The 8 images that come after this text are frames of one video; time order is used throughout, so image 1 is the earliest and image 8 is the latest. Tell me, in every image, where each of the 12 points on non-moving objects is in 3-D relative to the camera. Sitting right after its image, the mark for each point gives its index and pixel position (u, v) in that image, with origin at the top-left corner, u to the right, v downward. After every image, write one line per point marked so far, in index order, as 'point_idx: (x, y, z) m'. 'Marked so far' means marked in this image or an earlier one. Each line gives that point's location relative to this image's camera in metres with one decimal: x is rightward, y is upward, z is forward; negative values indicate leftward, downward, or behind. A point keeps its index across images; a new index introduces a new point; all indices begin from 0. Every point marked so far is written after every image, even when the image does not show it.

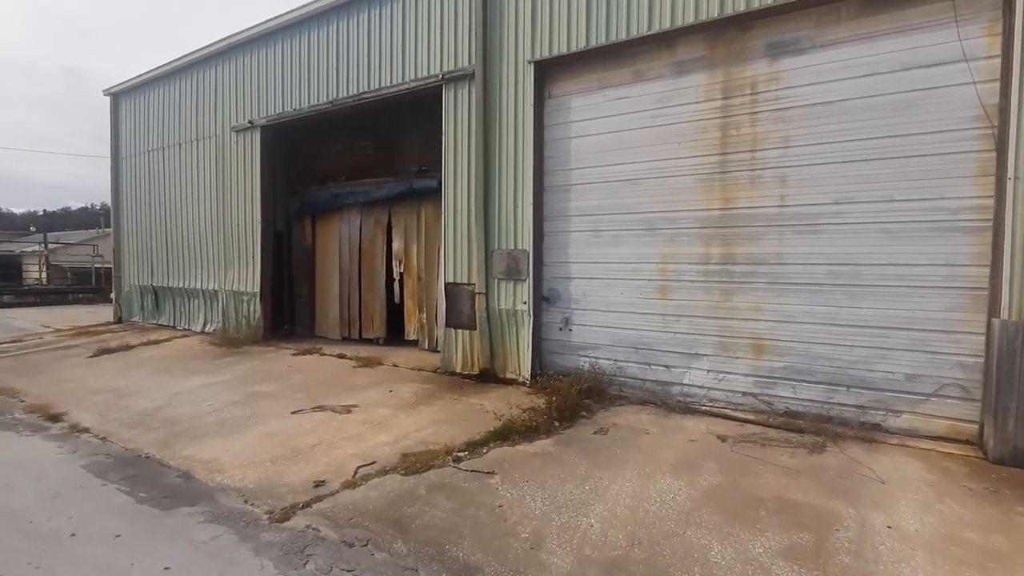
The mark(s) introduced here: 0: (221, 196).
0: (-5.2, +1.6, +8.9) m
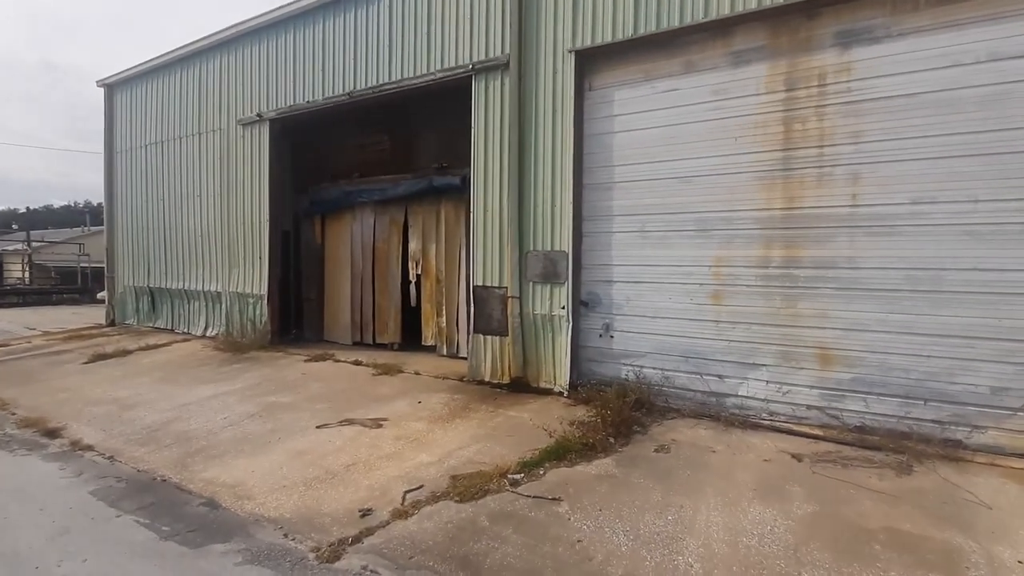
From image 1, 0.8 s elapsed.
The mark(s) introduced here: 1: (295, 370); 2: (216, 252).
0: (-4.8, +1.6, +8.4) m
1: (-2.9, -1.1, +6.6) m
2: (-5.1, +0.6, +8.6) m
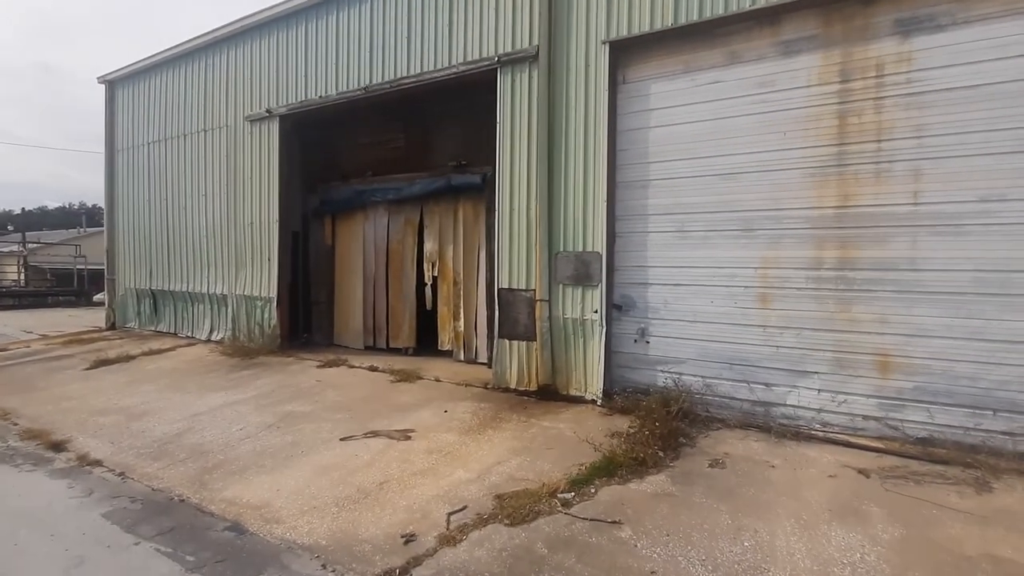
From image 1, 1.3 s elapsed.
0: (-4.5, +1.5, +8.2) m
1: (-2.6, -1.1, +6.3) m
2: (-4.8, +0.6, +8.3) m
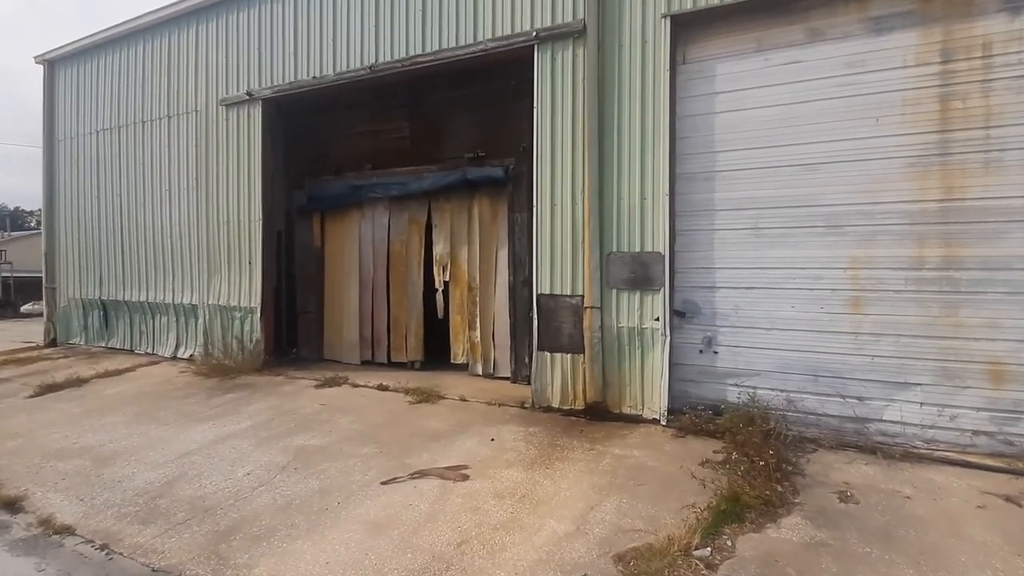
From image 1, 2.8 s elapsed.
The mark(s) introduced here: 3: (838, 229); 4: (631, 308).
0: (-4.4, +1.4, +7.1) m
1: (-2.2, -1.2, +5.4) m
2: (-4.6, +0.4, +7.2) m
3: (+2.6, +0.5, +4.1) m
4: (+1.1, -0.2, +4.6) m
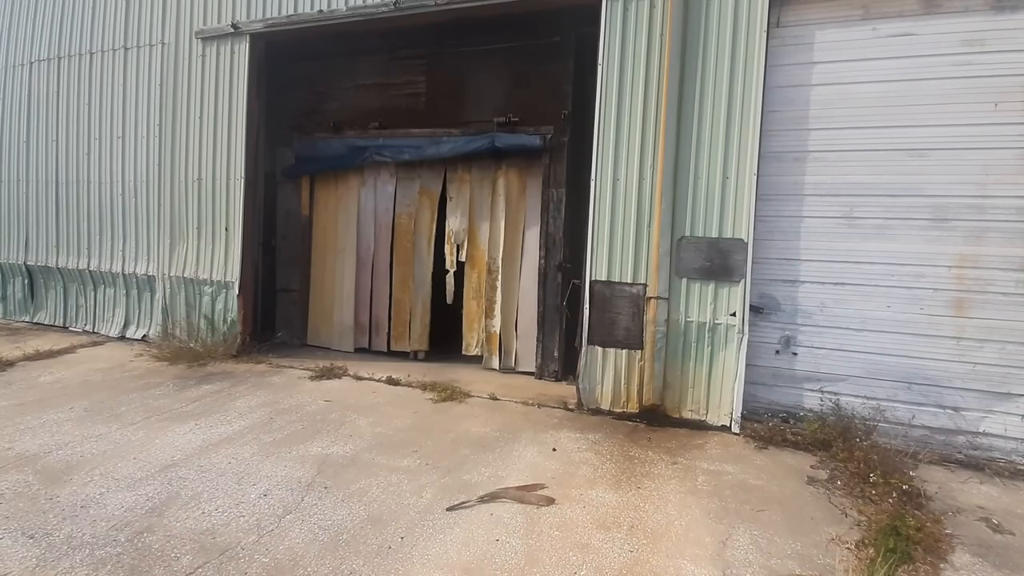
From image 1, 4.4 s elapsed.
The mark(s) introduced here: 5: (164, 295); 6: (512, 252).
0: (-4.1, +1.8, +5.9) m
1: (-1.8, -1.0, +4.6) m
2: (-4.4, +0.8, +6.1) m
3: (+3.2, +0.5, +3.7) m
4: (+1.6, -0.1, +4.1) m
5: (-4.2, -0.1, +6.0) m
6: (0.0, +0.4, +5.5) m
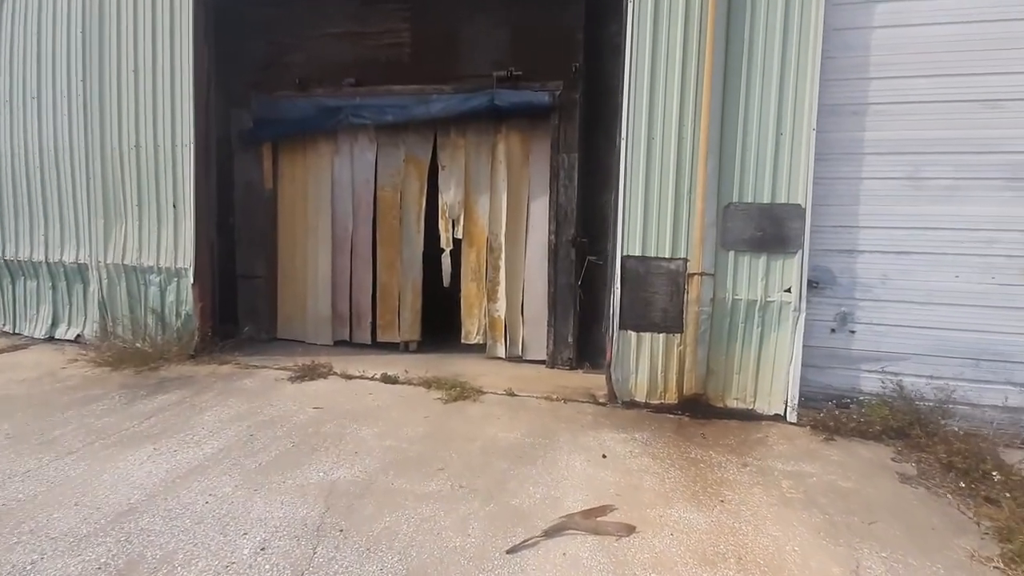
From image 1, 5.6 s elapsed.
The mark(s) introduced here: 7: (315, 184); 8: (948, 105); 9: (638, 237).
0: (-4.1, +1.9, +4.9) m
1: (-1.7, -0.8, +3.8) m
2: (-4.4, +0.9, +5.0) m
3: (+3.4, +0.7, +3.3) m
4: (+1.7, +0.1, +3.6) m
5: (-4.1, 0.0, +5.0) m
6: (+0.1, +0.6, +4.9) m
7: (-2.1, +1.1, +5.3) m
8: (+3.0, +1.2, +3.4) m
9: (+0.9, +0.4, +3.7) m
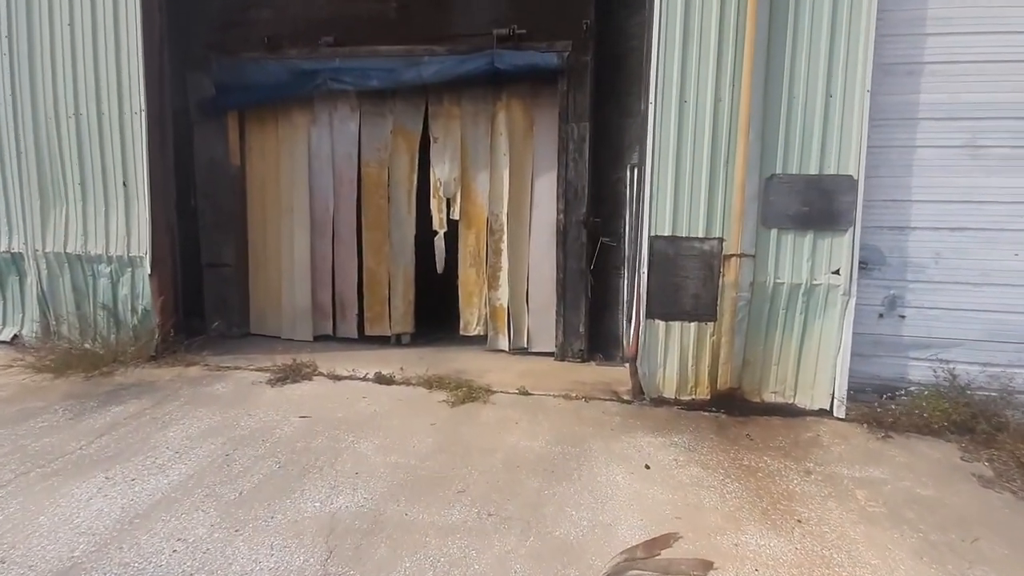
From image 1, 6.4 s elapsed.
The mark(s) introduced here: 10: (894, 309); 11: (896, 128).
0: (-4.1, +1.9, +4.1) m
1: (-1.6, -0.8, +3.3) m
2: (-4.4, +1.0, +4.3) m
3: (+3.5, +0.8, +3.0) m
4: (+1.8, +0.2, +3.2) m
5: (-4.1, +0.1, +4.4) m
6: (+0.1, +0.7, +4.4) m
7: (-2.1, +1.2, +4.7) m
8: (+3.1, +1.4, +3.1) m
9: (+1.0, +0.5, +3.3) m
10: (+2.5, -0.1, +3.3) m
11: (+2.4, +1.0, +3.2) m
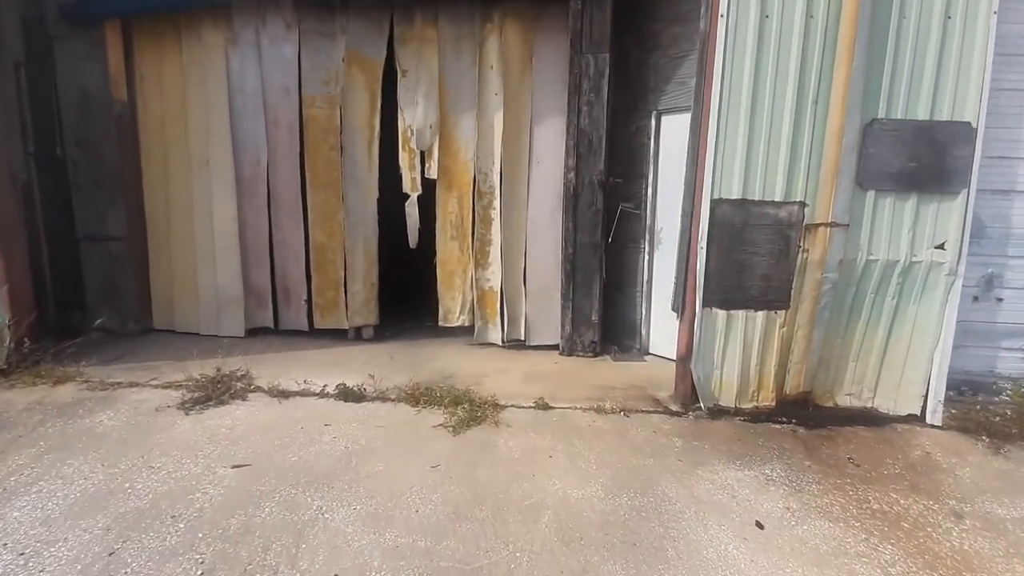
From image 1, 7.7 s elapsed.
0: (-4.0, +2.0, +2.6) m
1: (-1.4, -0.7, +2.2) m
2: (-4.3, +1.0, +2.8) m
3: (+3.6, +1.0, +2.5) m
4: (+1.9, +0.3, +2.5) m
5: (-4.1, +0.2, +2.9) m
6: (0.0, +0.9, +3.5) m
7: (-2.1, +1.3, +3.4) m
8: (+3.2, +1.5, +2.5) m
9: (+1.1, +0.6, +2.5) m
10: (+2.6, 0.0, +2.7) m
11: (+2.5, +1.1, +2.6) m
